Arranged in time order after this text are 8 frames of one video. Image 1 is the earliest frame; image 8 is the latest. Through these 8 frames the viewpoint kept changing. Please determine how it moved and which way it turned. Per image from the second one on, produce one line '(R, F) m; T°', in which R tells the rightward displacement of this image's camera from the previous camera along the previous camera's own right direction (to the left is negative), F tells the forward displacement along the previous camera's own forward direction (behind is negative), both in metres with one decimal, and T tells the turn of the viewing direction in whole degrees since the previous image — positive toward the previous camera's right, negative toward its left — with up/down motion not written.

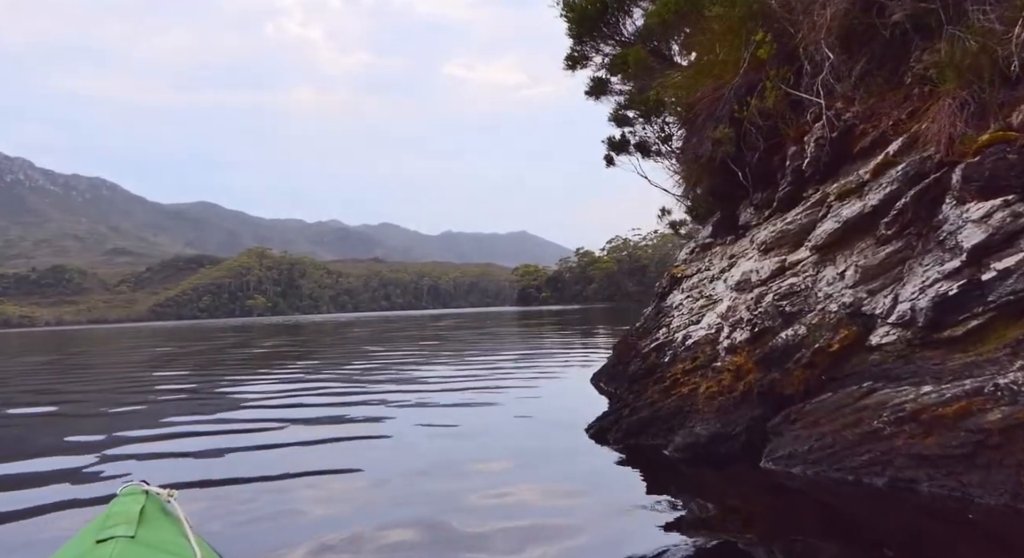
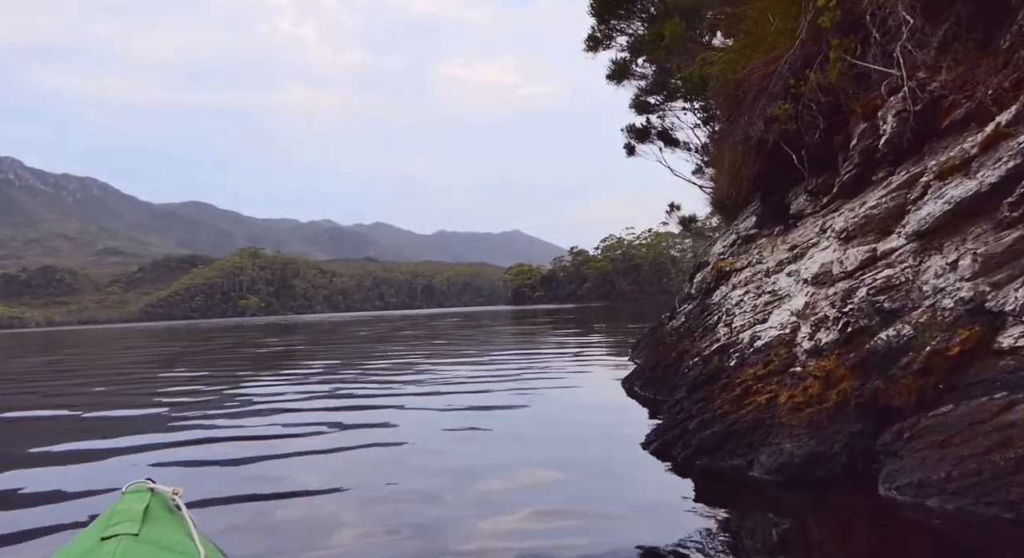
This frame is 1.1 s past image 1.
(-0.3, +0.7) m; 0°
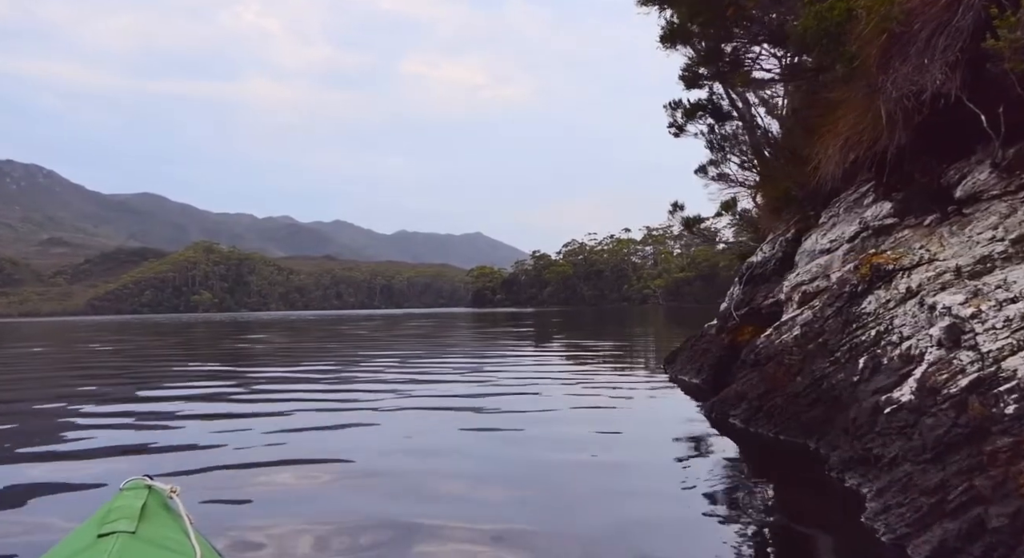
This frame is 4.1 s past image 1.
(-0.7, +1.8) m; +3°
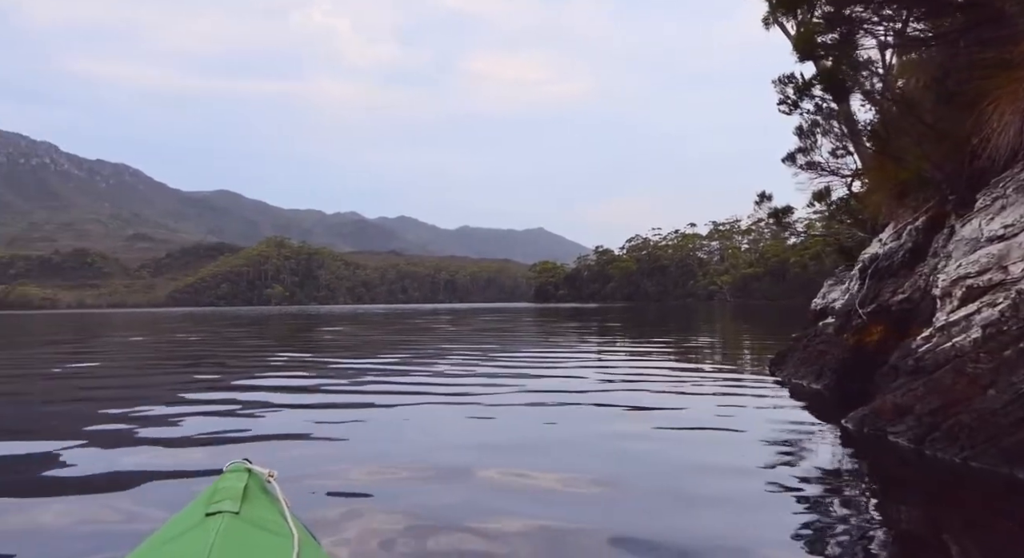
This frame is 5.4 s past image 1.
(-0.6, -1.0) m; -4°
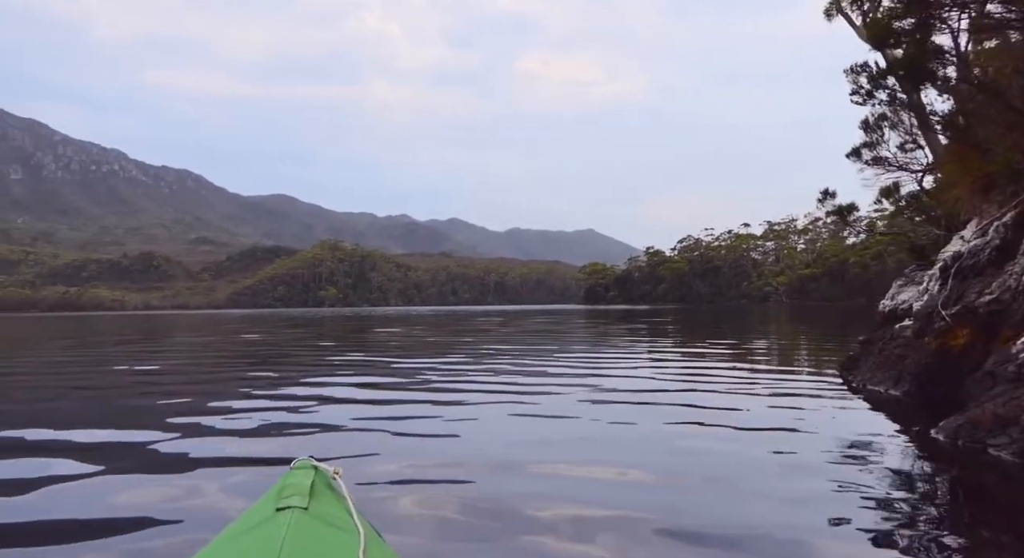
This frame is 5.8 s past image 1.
(-0.5, -0.6) m; -3°
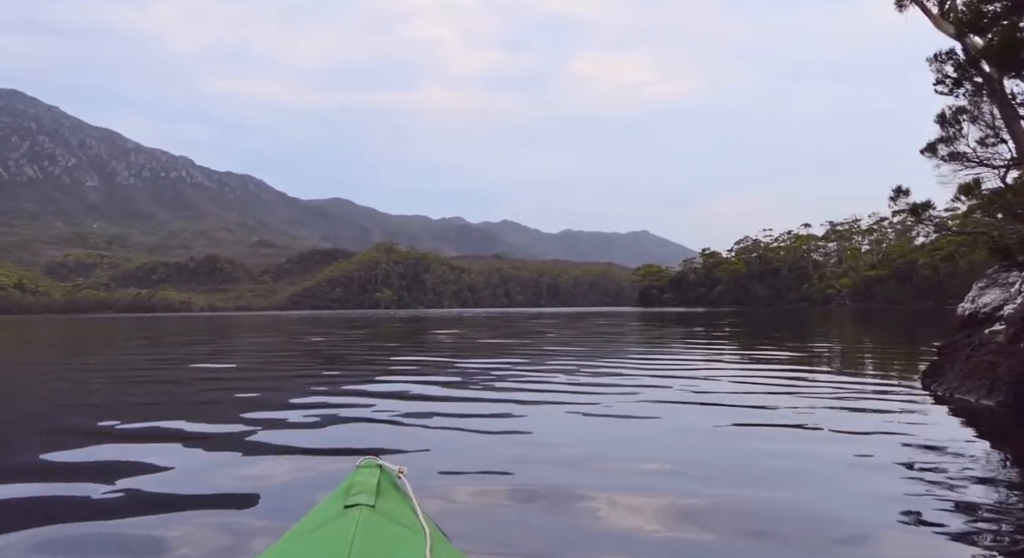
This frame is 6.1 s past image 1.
(-0.5, -0.3) m; -3°
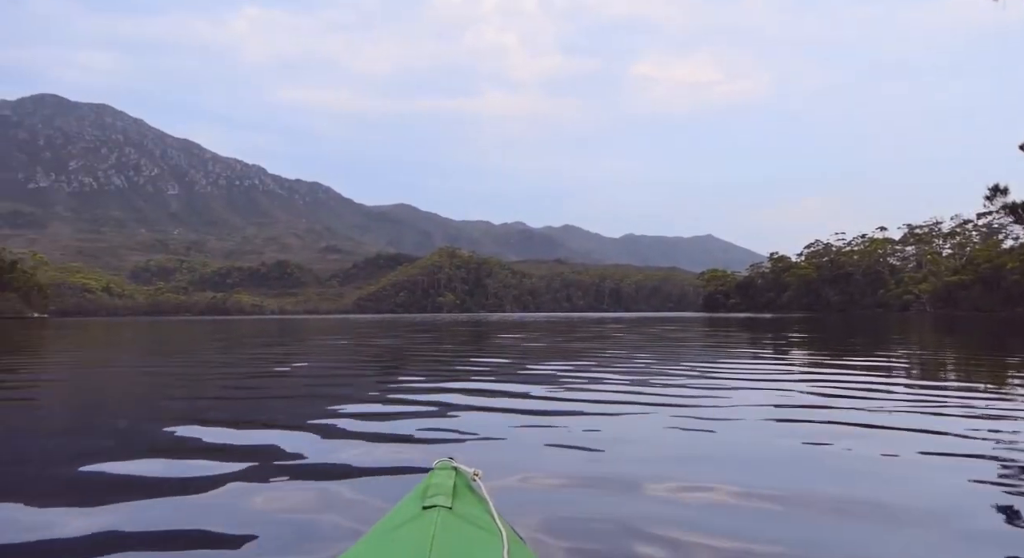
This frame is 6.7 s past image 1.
(-0.7, -0.1) m; -4°
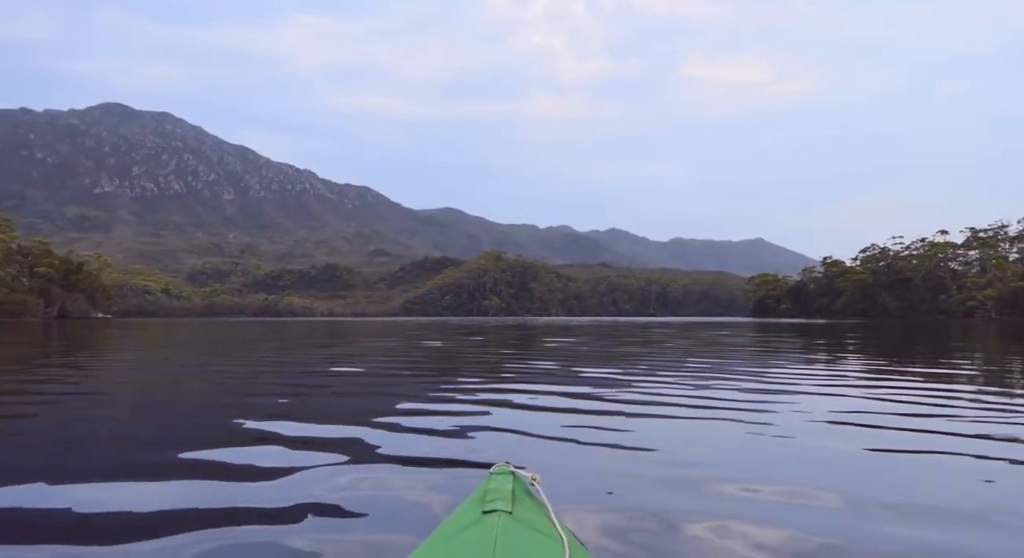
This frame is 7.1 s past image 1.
(-0.5, +0.2) m; -3°
